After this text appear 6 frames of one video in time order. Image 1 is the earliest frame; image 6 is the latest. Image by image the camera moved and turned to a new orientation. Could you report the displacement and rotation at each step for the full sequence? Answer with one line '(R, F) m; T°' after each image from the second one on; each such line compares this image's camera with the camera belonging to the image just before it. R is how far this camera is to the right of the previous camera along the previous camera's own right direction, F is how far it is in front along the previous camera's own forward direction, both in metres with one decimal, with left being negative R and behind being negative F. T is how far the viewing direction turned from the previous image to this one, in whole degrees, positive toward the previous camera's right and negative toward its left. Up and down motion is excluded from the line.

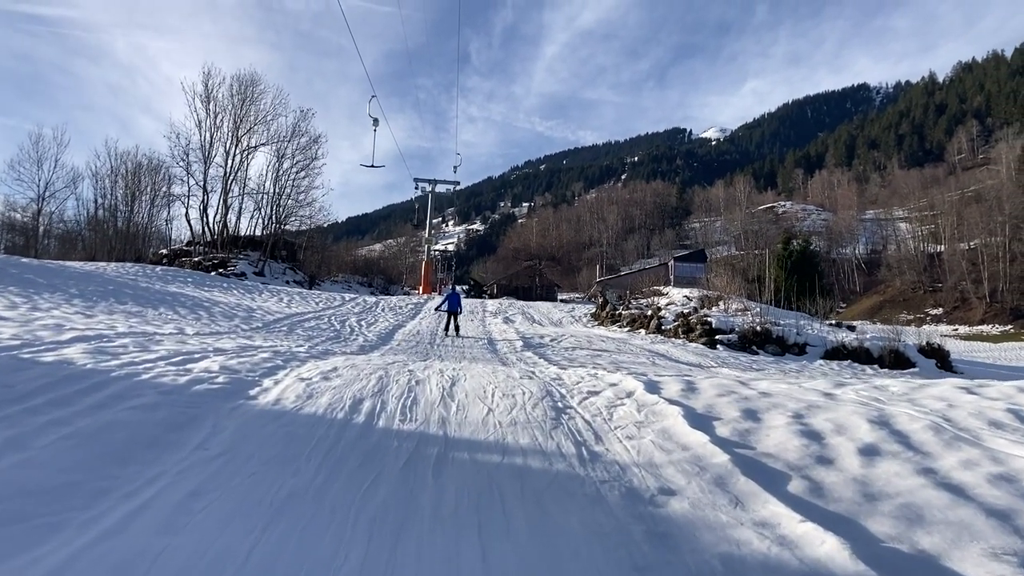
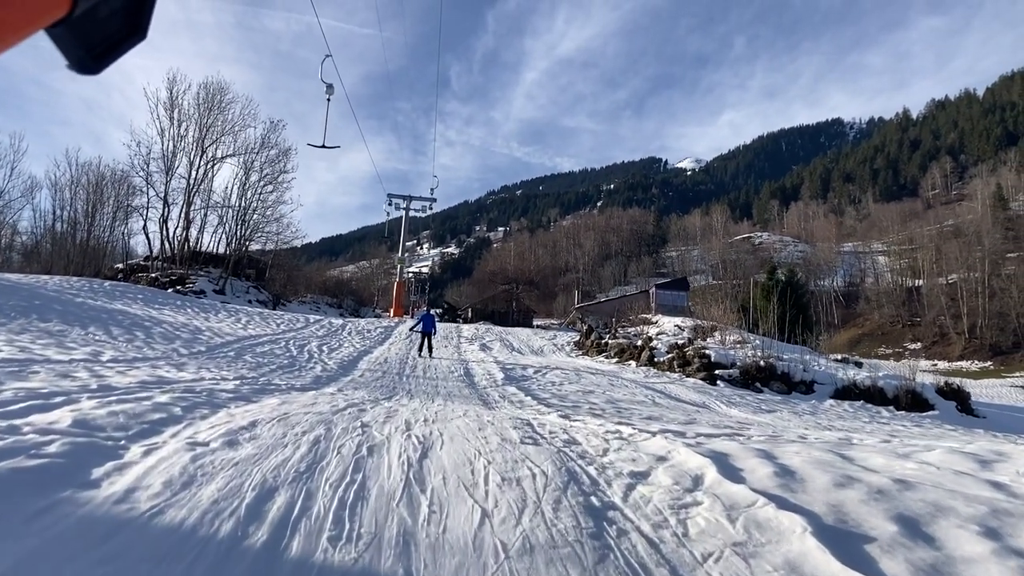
(-0.2, +1.7) m; +3°
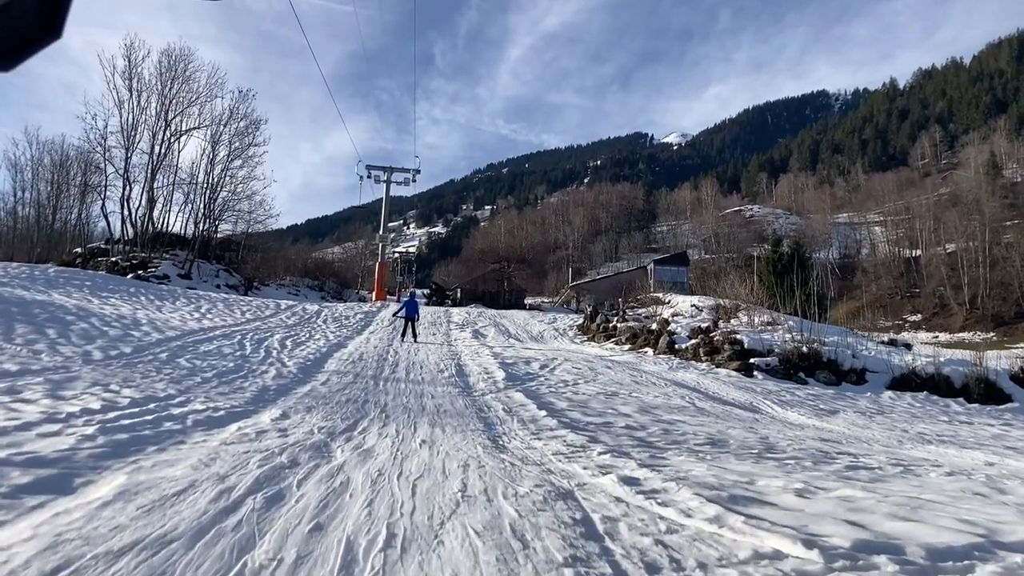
(-0.3, +2.6) m; +1°
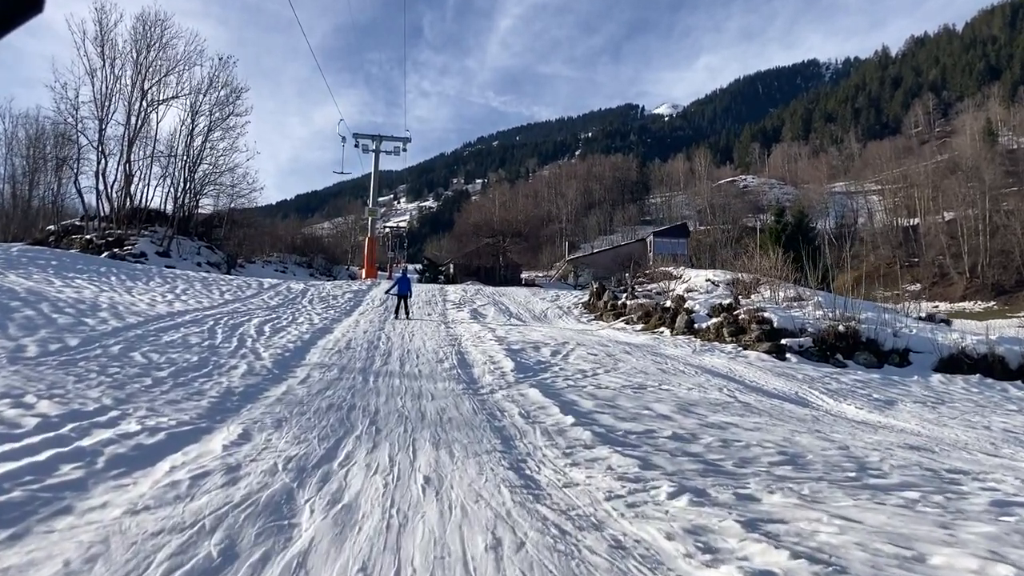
(-0.3, +1.5) m; +1°
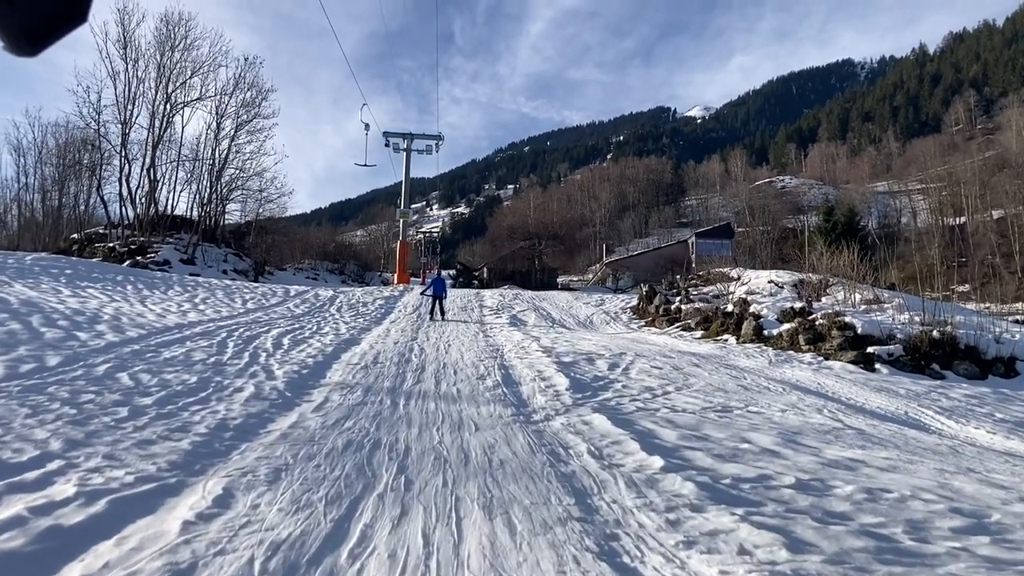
(-0.3, +1.4) m; -3°
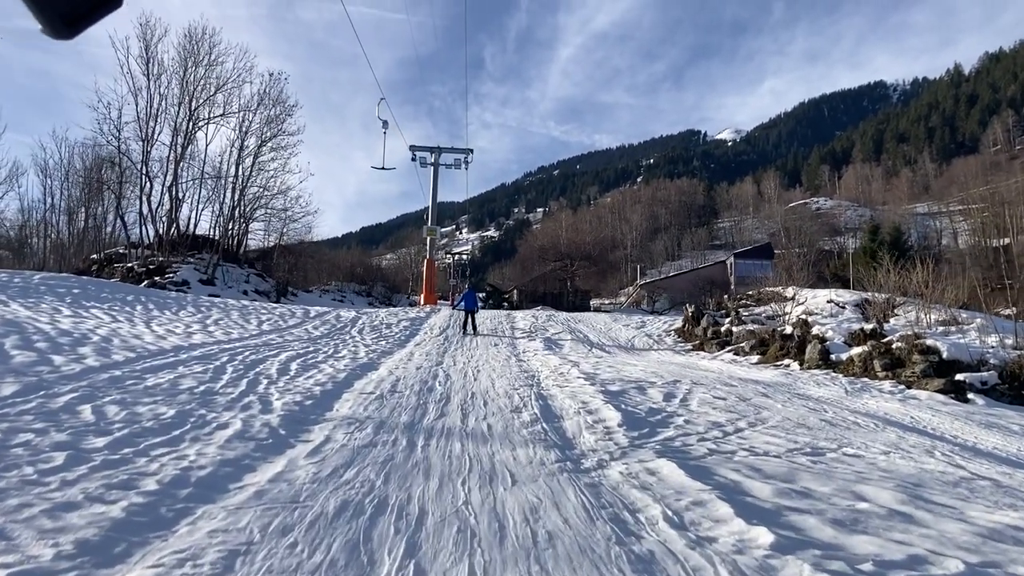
(-0.1, +1.2) m; -3°
